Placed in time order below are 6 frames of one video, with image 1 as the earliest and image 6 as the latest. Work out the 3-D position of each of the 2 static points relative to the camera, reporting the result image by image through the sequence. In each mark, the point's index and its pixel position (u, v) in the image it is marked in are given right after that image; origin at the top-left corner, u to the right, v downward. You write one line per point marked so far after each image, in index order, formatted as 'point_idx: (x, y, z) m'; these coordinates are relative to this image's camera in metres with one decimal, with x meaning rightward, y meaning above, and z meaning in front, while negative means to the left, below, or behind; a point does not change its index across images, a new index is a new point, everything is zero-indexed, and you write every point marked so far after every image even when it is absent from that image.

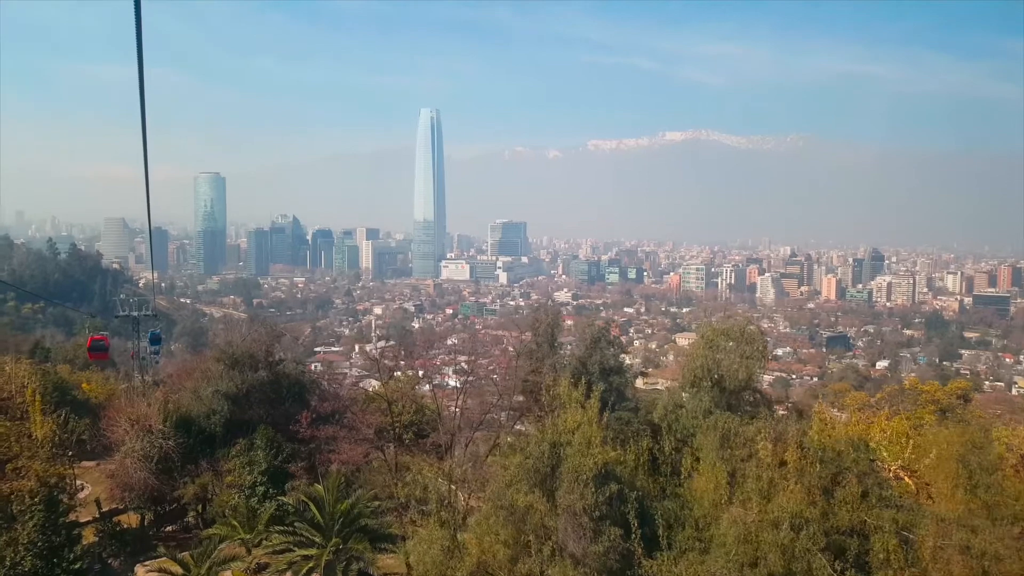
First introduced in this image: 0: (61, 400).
0: (-7.3, -1.8, +11.3) m
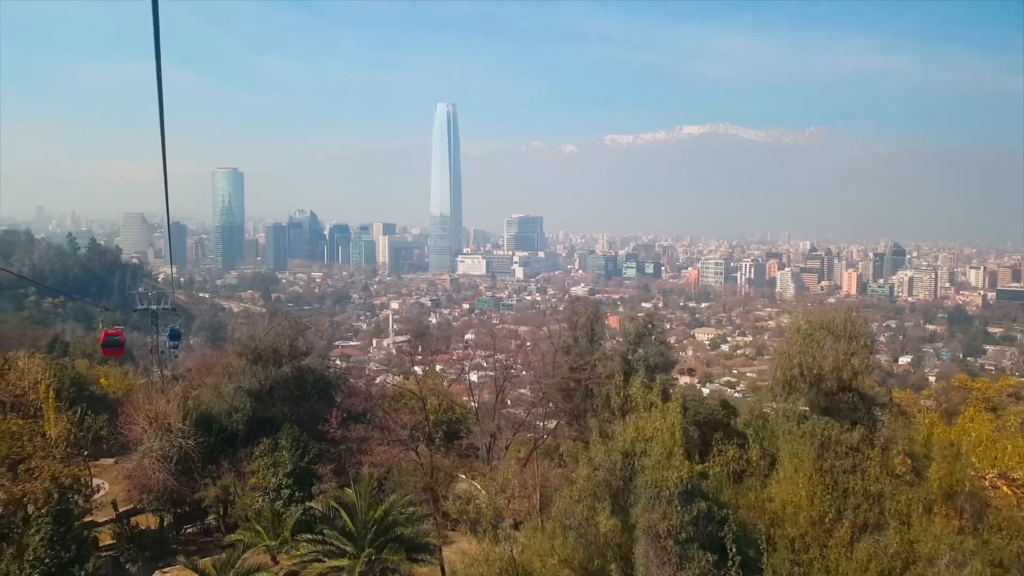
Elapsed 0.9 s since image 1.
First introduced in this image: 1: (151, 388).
0: (-6.9, -1.7, +11.1) m
1: (-6.1, -1.7, +11.9) m
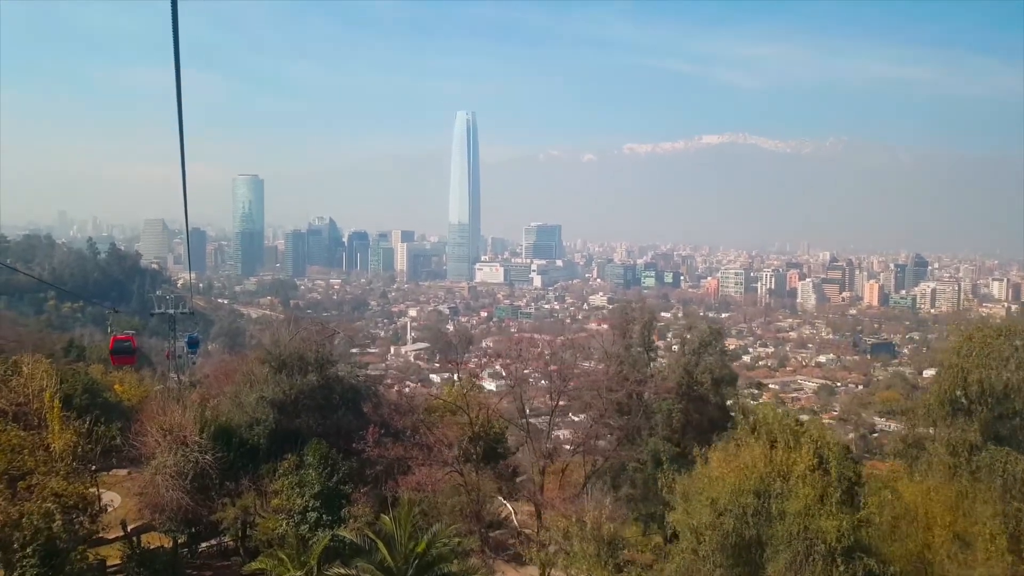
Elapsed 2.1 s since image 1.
0: (-6.4, -1.7, +10.7) m
1: (-5.7, -1.8, +11.5) m
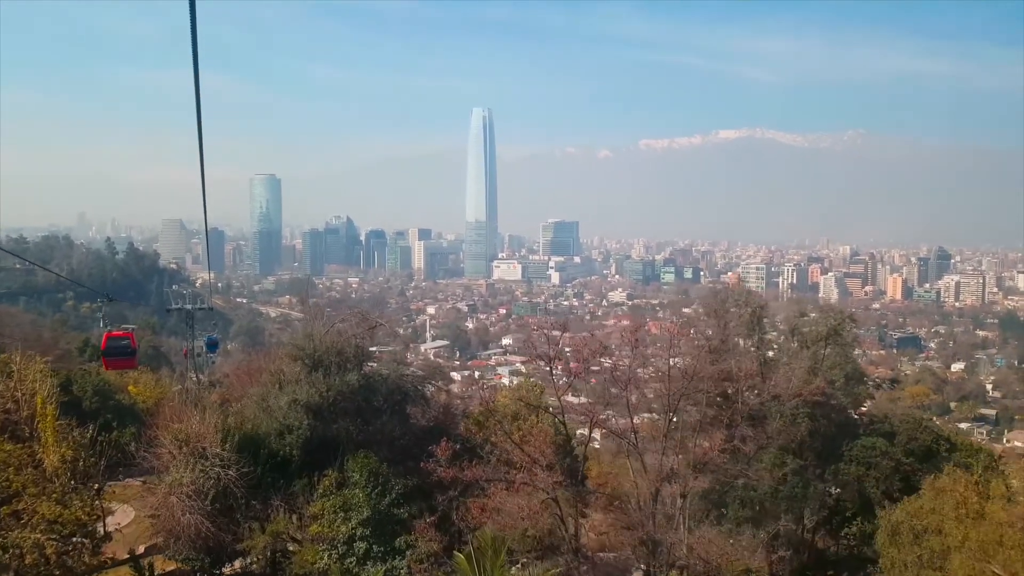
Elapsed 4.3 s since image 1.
0: (-5.8, -1.7, +10.0) m
1: (-5.0, -1.7, +10.7) m
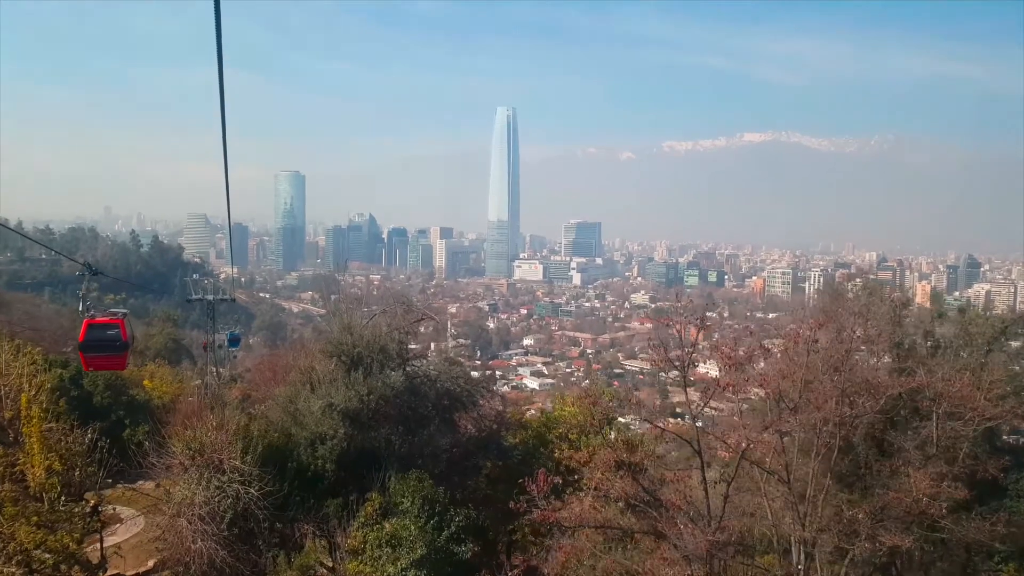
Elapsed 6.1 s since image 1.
0: (-5.3, -1.5, +9.4) m
1: (-4.5, -1.5, +10.1) m
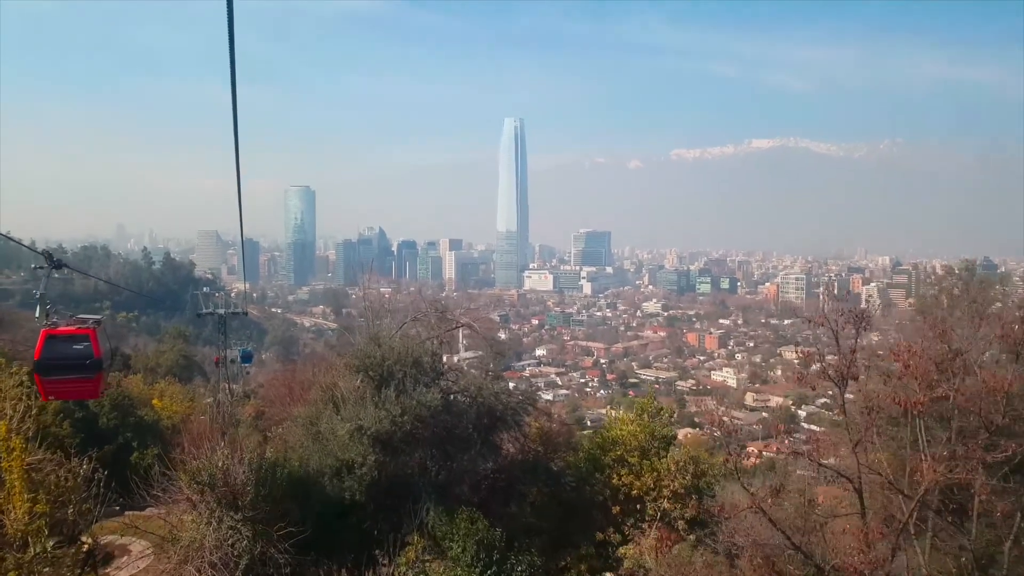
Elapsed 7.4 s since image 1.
0: (-4.9, -1.7, +9.0) m
1: (-4.1, -1.7, +9.7) m
